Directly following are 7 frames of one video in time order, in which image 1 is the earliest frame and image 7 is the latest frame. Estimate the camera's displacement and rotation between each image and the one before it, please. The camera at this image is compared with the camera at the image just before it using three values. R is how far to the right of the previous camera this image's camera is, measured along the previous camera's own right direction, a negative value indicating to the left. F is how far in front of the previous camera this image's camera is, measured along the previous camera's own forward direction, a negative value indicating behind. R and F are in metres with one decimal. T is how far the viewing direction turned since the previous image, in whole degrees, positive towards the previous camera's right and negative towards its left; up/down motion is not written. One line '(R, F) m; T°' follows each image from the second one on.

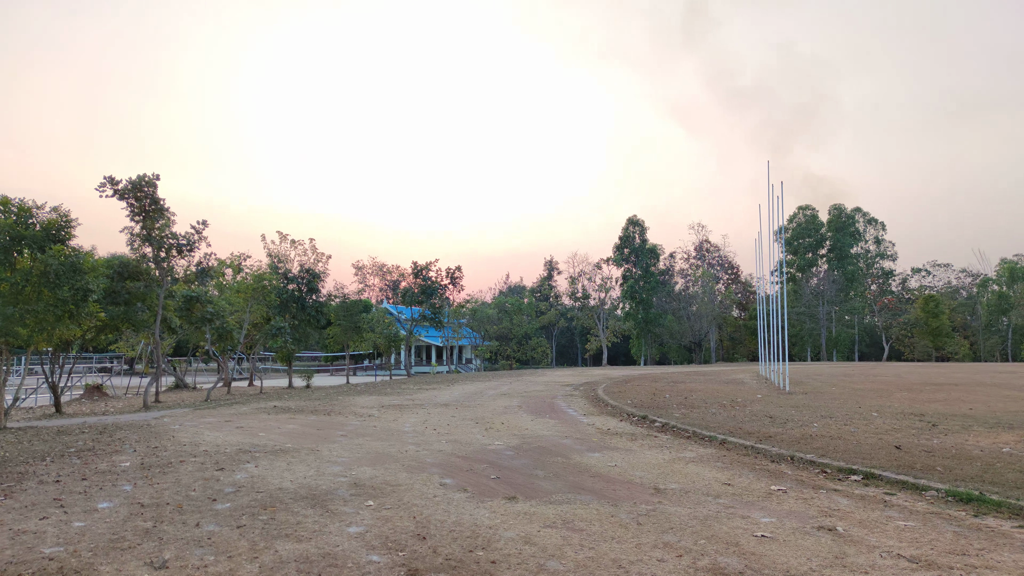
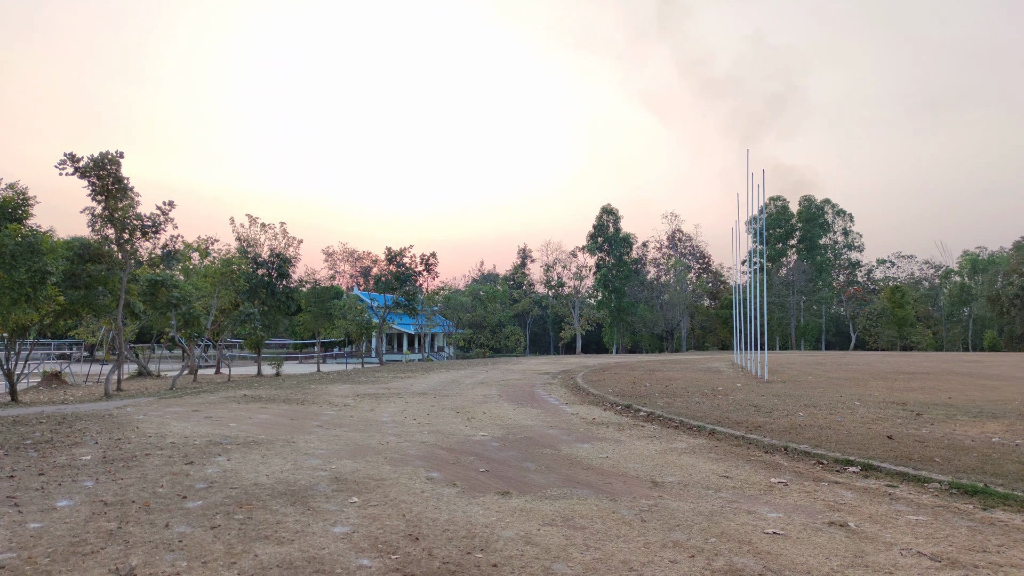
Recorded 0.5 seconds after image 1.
(-0.2, +0.3) m; +3°
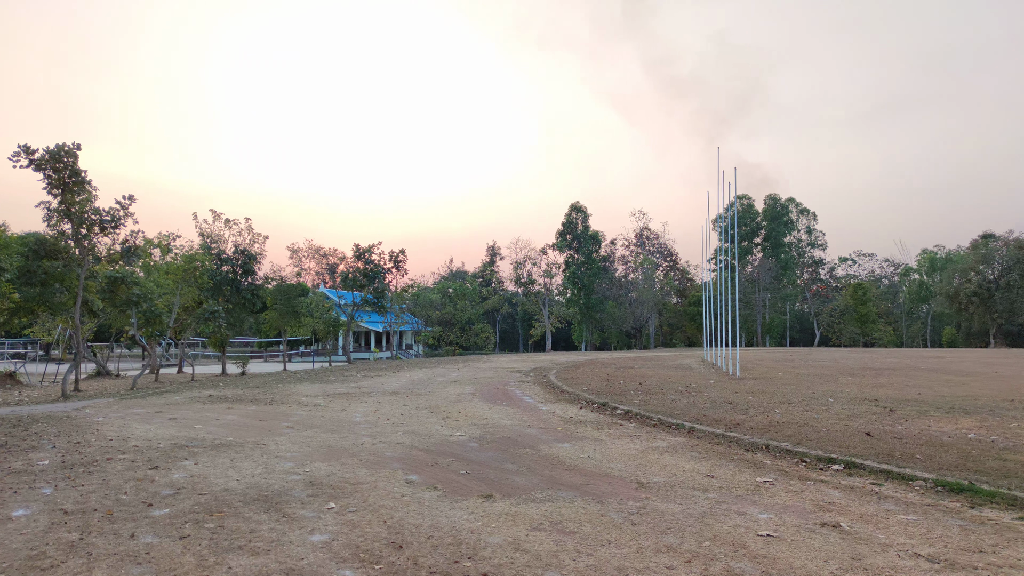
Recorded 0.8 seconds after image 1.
(-0.1, +0.2) m; +3°
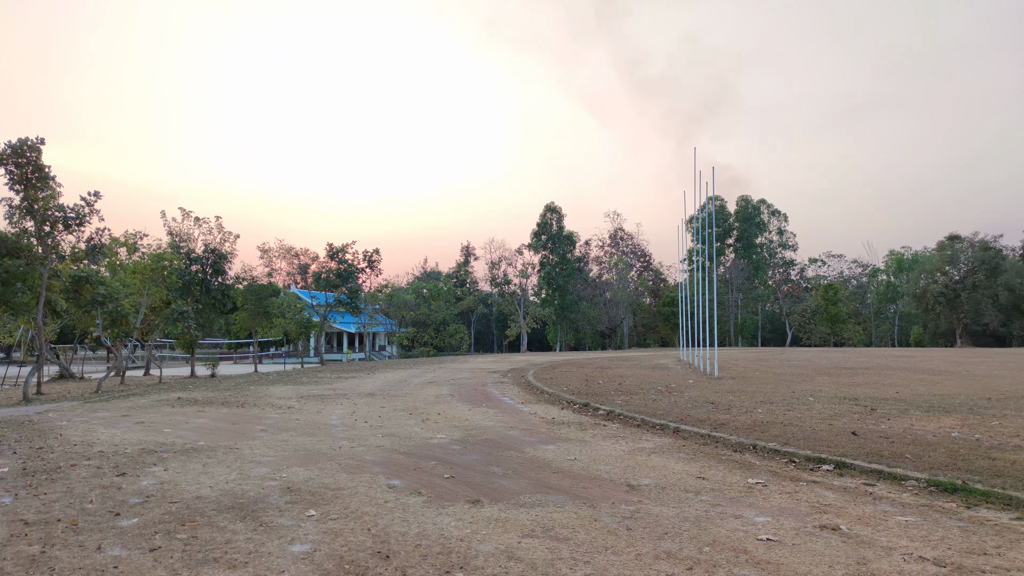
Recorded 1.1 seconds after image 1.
(-0.1, +0.2) m; +3°
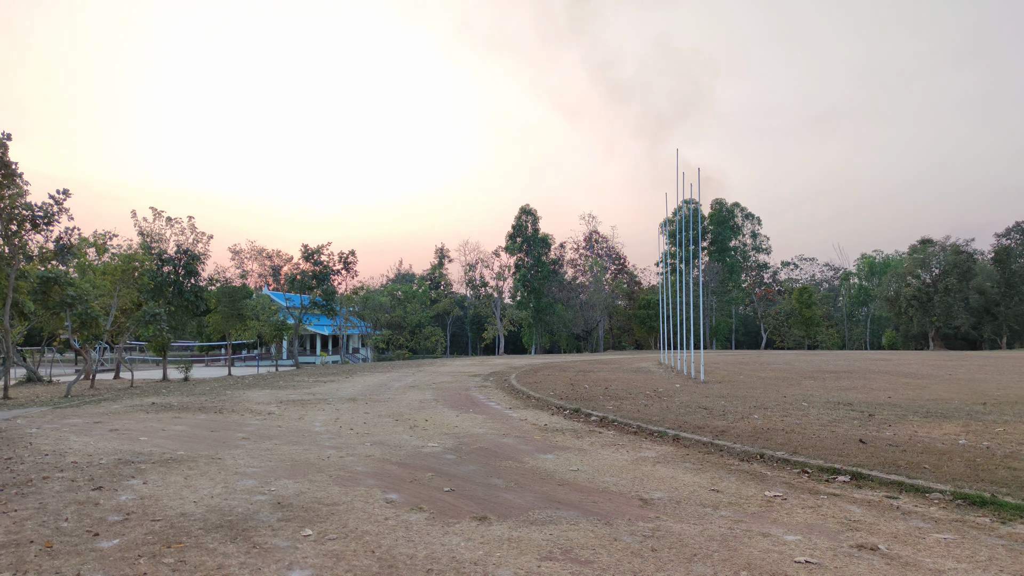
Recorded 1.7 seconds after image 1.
(-0.3, +0.3) m; +2°
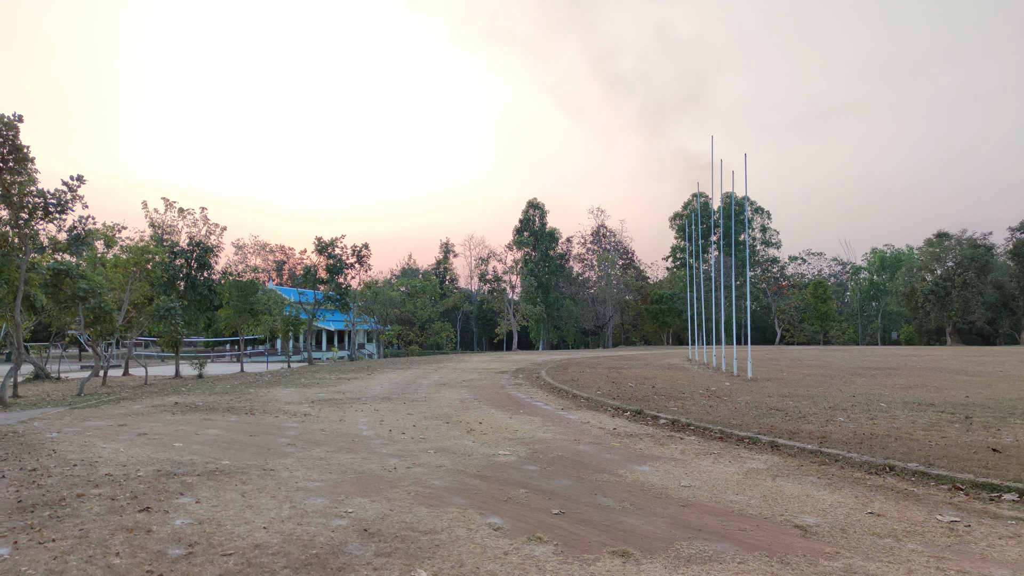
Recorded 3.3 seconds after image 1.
(-1.0, +0.8) m; 0°
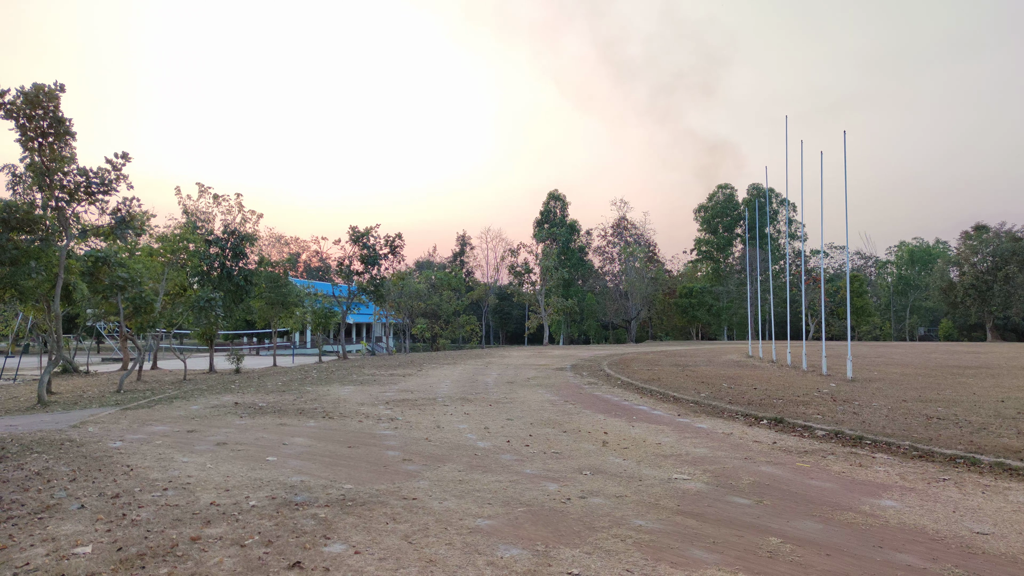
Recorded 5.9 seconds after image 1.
(-1.8, +1.3) m; -1°
